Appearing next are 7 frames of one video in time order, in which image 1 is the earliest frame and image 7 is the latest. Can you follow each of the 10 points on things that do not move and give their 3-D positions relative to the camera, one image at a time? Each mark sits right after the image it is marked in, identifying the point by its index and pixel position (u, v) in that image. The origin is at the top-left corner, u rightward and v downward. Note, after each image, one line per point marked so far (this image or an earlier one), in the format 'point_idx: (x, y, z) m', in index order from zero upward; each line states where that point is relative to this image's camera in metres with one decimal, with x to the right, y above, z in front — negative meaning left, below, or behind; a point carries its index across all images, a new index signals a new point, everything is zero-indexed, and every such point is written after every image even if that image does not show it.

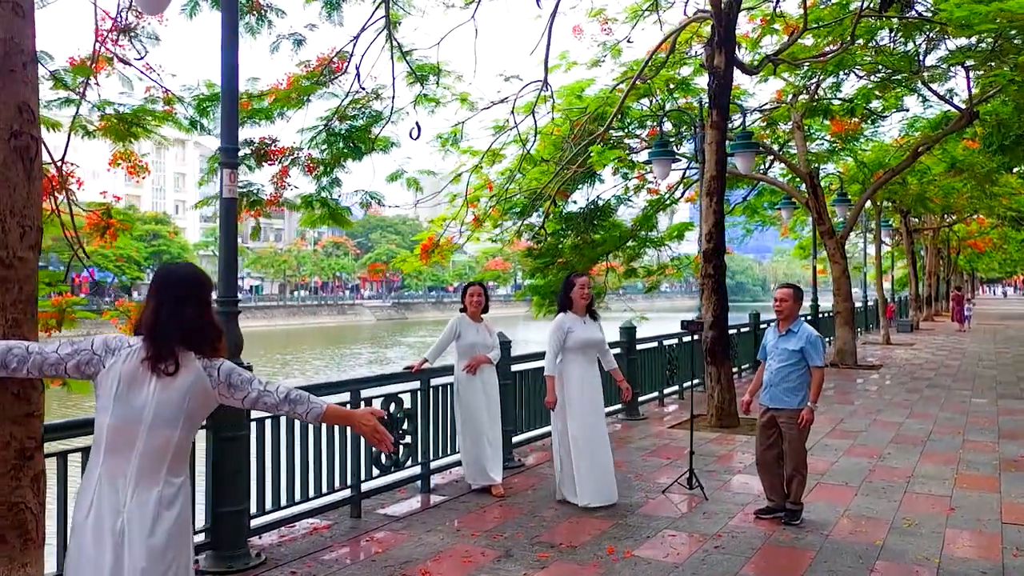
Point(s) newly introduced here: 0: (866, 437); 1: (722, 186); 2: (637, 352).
0: (+3.3, -1.4, +7.8) m
1: (+2.1, +1.0, +8.4) m
2: (+1.3, -0.7, +8.9) m
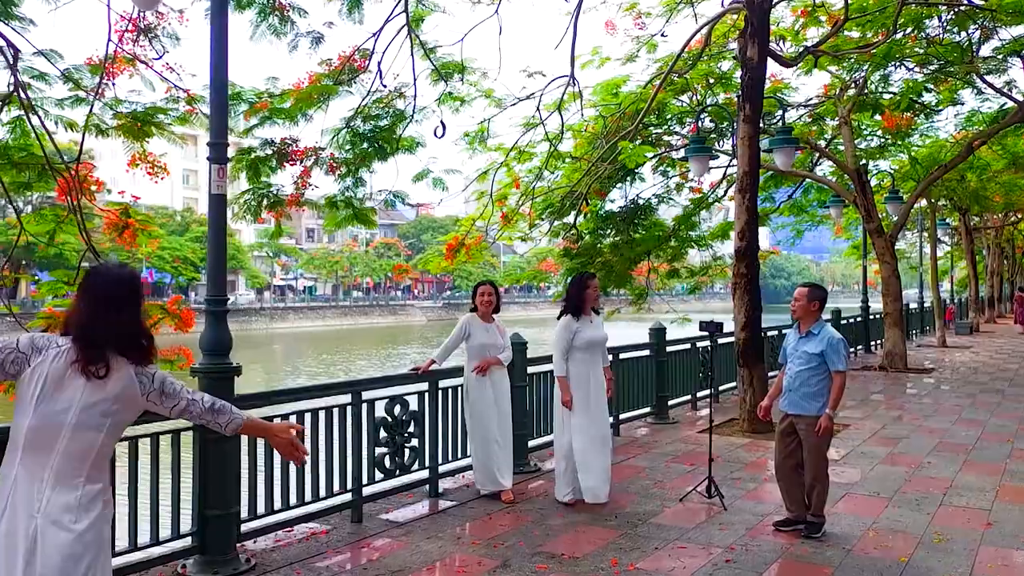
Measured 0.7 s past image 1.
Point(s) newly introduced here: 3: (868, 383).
0: (+3.5, -1.4, +7.5) m
1: (+2.3, +1.0, +8.1) m
2: (+1.6, -0.7, +8.6) m
3: (+5.5, -1.5, +13.0) m
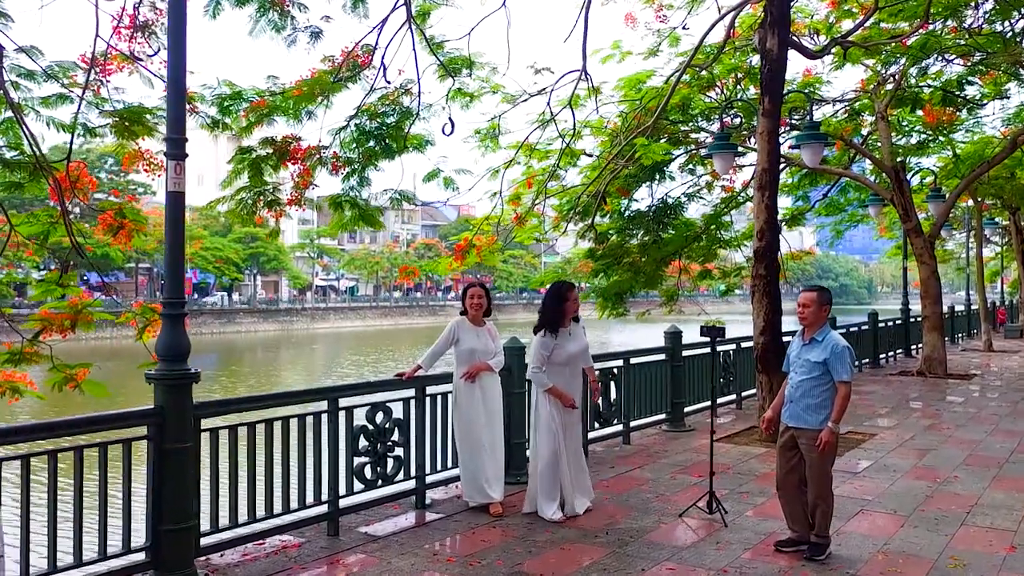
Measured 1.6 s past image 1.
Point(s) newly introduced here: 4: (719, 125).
0: (+3.5, -1.4, +7.0) m
1: (+2.4, +1.0, +7.8) m
2: (+1.7, -0.7, +8.3) m
3: (+5.8, -1.5, +12.5) m
4: (+2.9, +2.3, +11.7) m
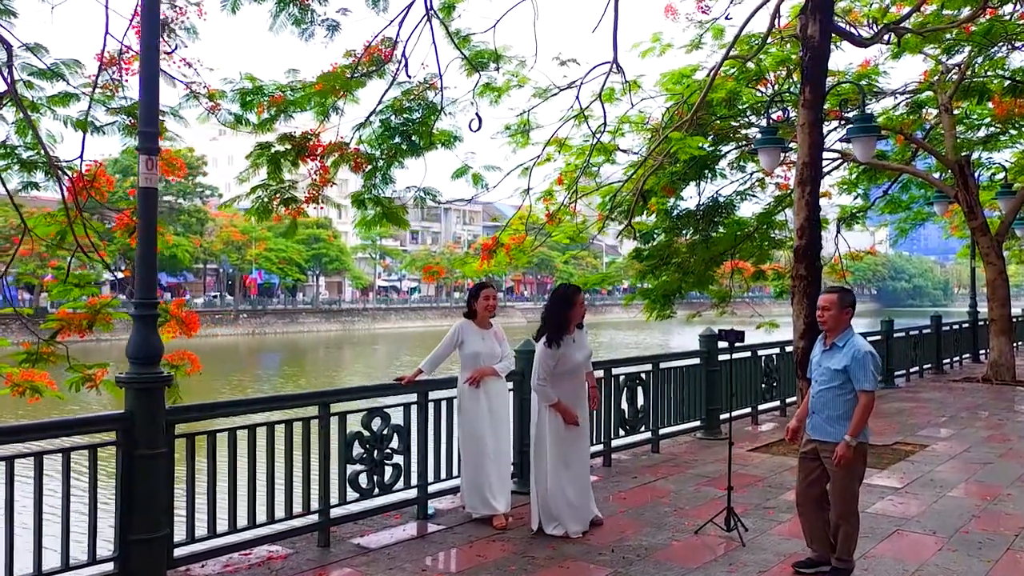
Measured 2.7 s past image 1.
0: (+3.7, -1.4, +6.5) m
1: (+2.6, +1.0, +7.3) m
2: (+1.9, -0.7, +7.9) m
3: (+6.3, -1.5, +11.8) m
4: (+3.4, +2.2, +11.2) m
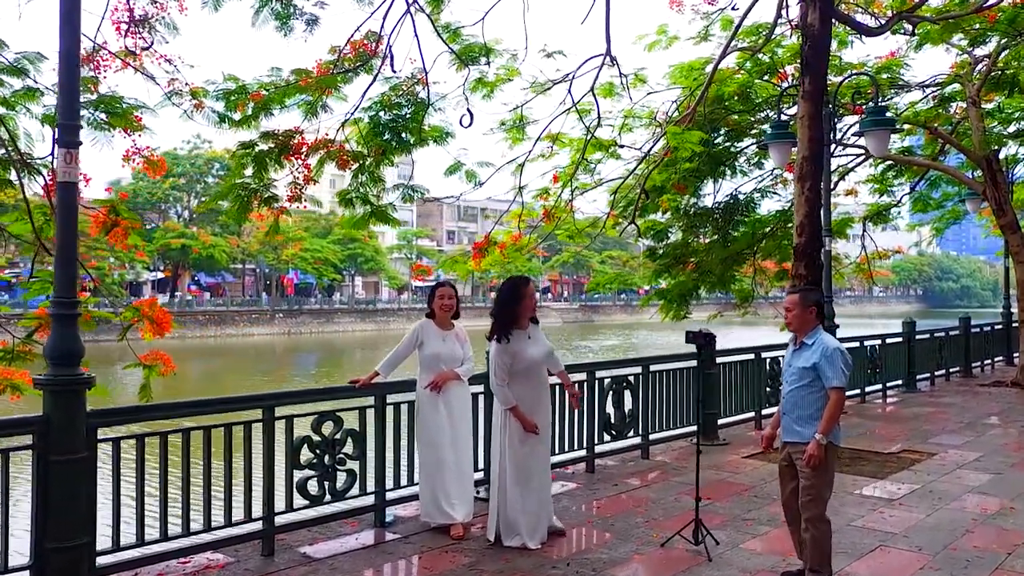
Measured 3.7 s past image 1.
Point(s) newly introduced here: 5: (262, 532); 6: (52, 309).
0: (+3.5, -1.4, +6.1) m
1: (+2.5, +1.0, +7.0) m
2: (+1.9, -0.7, +7.6) m
3: (+6.4, -1.5, +11.3) m
4: (+3.4, +2.2, +10.8) m
5: (-1.2, -1.2, +4.2) m
6: (-1.9, -0.1, +3.5) m
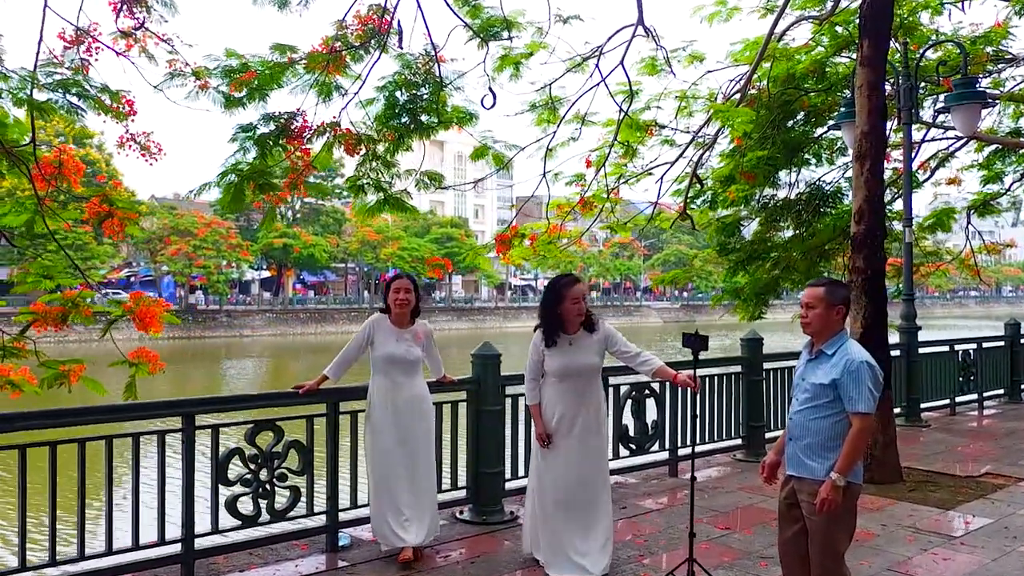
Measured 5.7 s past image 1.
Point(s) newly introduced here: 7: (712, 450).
0: (+3.5, -1.4, +5.1) m
1: (+2.6, +1.0, +6.1) m
2: (+2.0, -0.7, +6.7) m
3: (+7.0, -1.5, +9.8) m
4: (+4.0, +2.3, +9.7) m
5: (-1.5, -1.2, +3.7) m
6: (-2.2, -0.1, +3.1) m
7: (+1.5, -1.2, +6.5) m
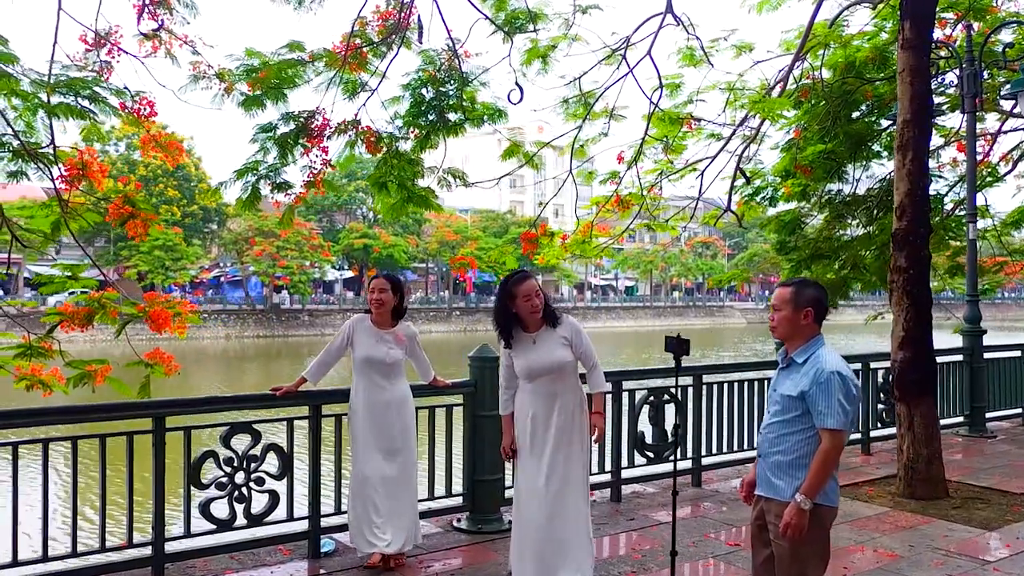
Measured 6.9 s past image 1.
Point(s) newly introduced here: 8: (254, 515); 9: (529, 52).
0: (+3.5, -1.4, +4.6) m
1: (+2.7, +1.0, +5.6) m
2: (+2.2, -0.7, +6.3) m
3: (+7.4, -1.5, +8.9) m
4: (+4.4, +2.3, +9.1) m
5: (-1.6, -1.2, +3.7) m
6: (-2.3, -0.1, +3.1) m
7: (+1.7, -1.3, +6.1) m
8: (-1.2, -1.0, +3.9) m
9: (+0.1, +2.0, +7.1) m
